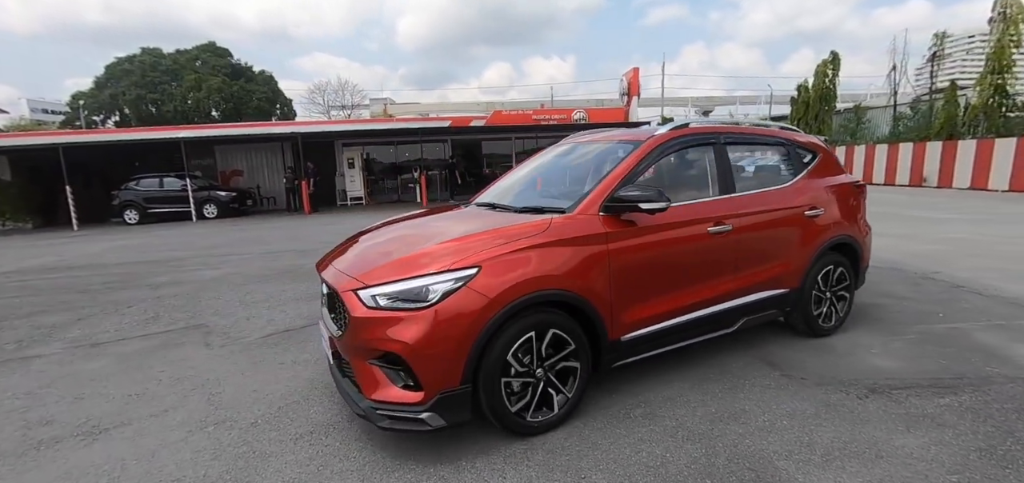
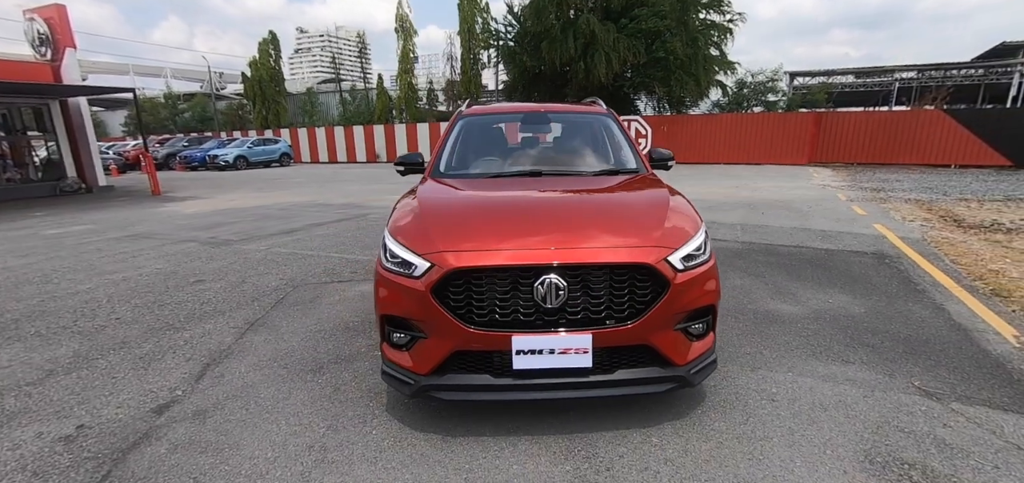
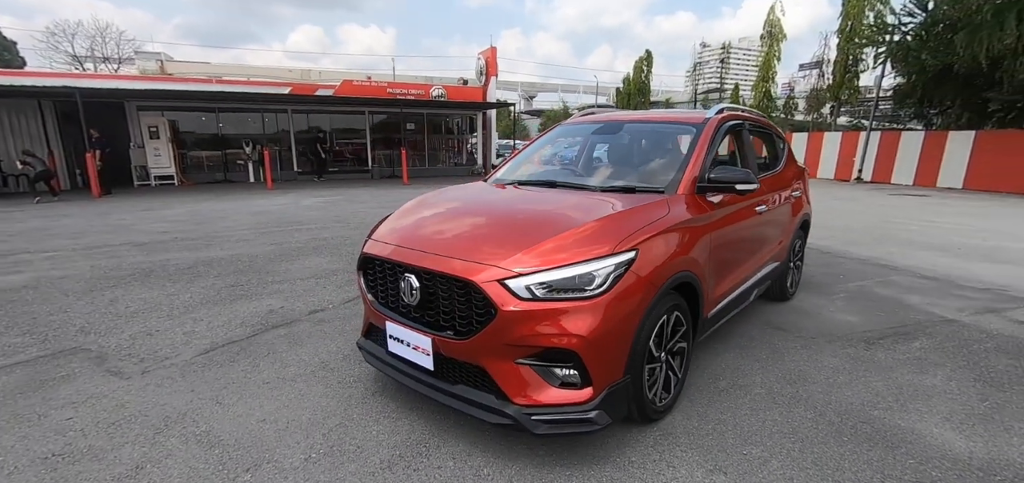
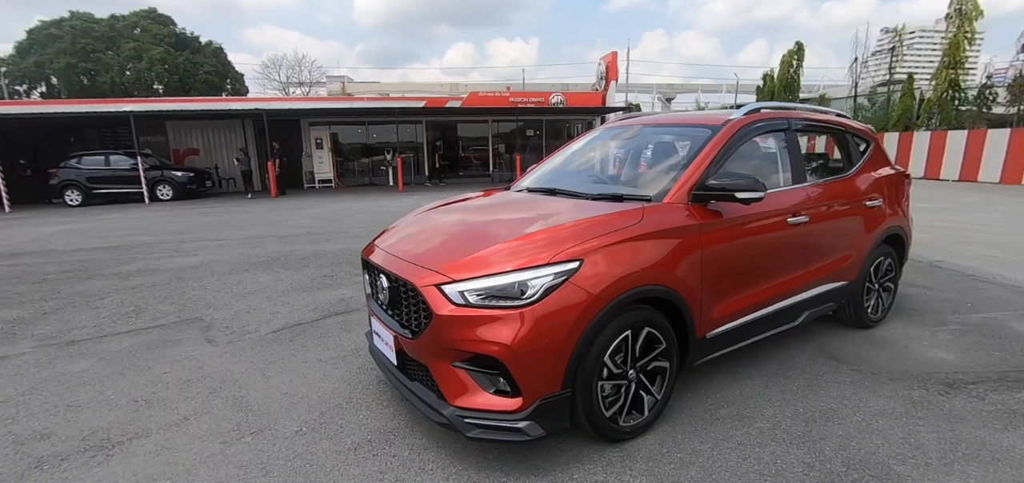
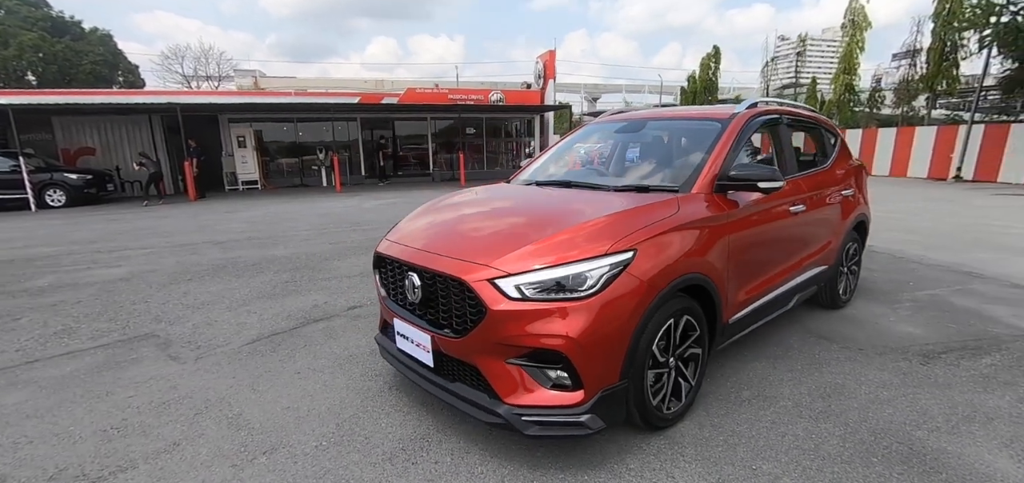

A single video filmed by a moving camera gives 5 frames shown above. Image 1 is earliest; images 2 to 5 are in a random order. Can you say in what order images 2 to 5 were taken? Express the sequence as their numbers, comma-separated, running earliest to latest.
4, 5, 3, 2
